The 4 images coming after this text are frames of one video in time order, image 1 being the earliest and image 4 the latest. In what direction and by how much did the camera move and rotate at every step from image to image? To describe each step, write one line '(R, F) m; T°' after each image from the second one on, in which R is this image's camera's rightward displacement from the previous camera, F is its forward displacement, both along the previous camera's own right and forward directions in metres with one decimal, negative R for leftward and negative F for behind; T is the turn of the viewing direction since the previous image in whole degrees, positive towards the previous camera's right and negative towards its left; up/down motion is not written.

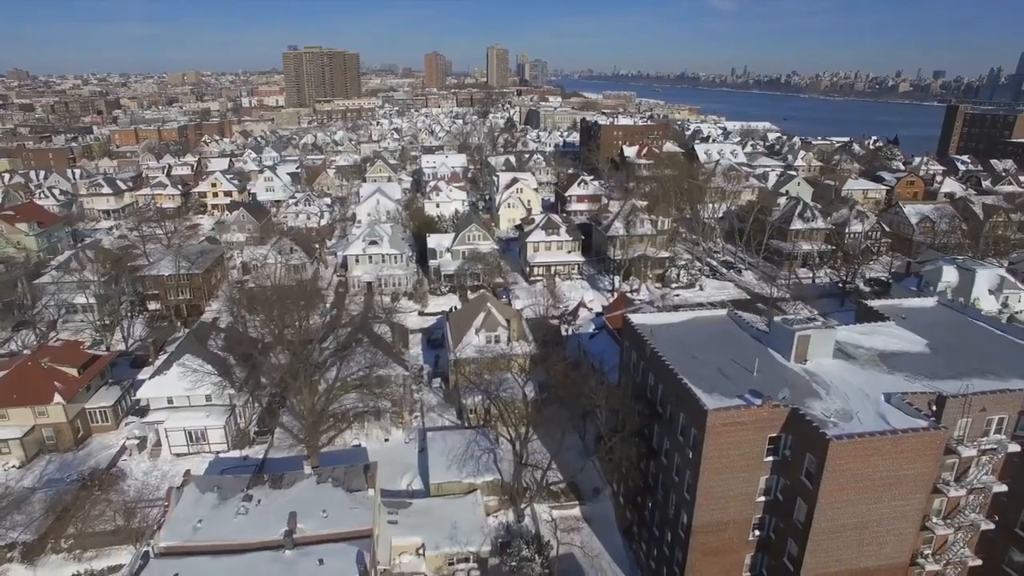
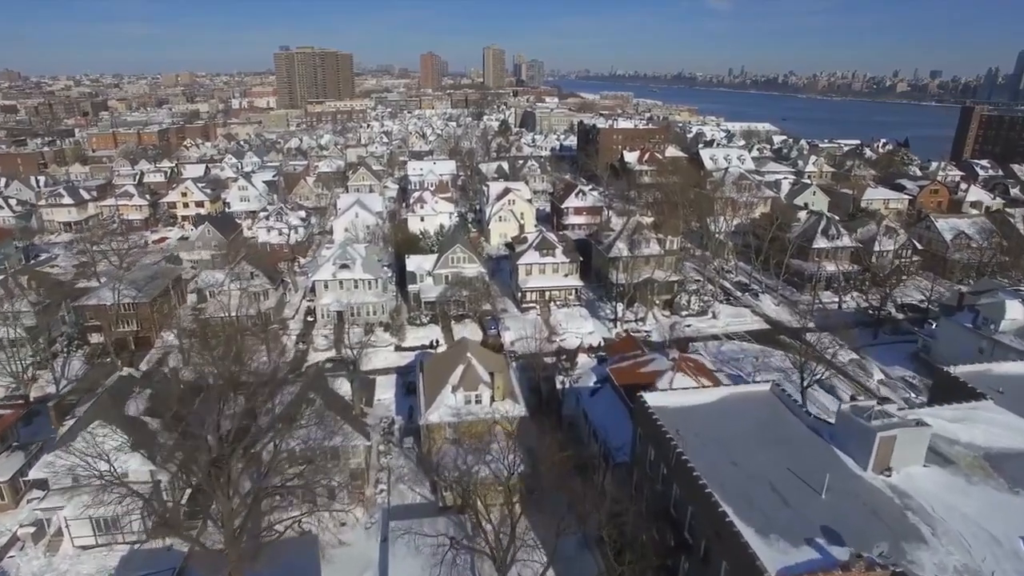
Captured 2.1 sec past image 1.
(+0.5, +4.8) m; 0°
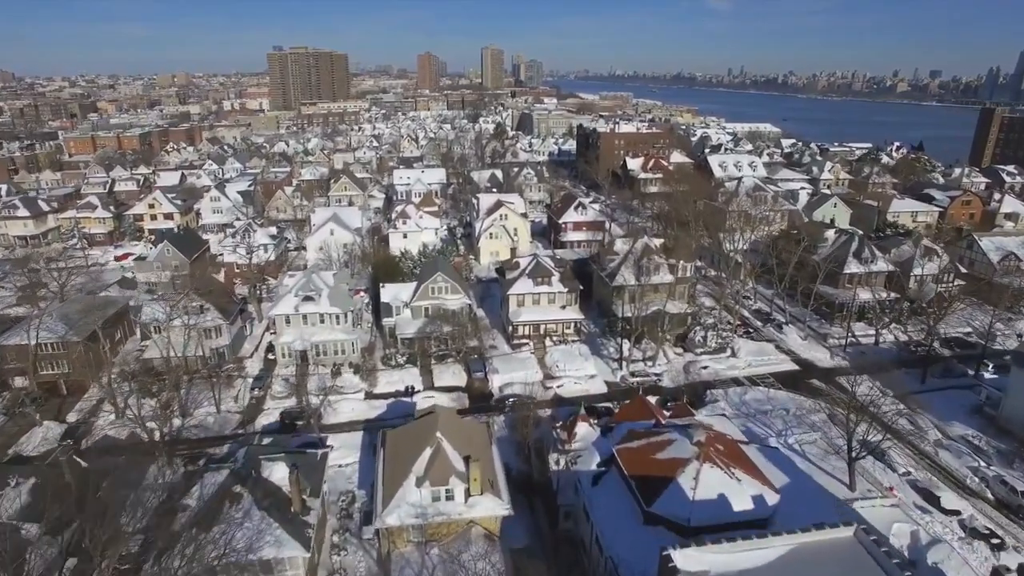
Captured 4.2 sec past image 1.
(+0.6, +4.9) m; 0°
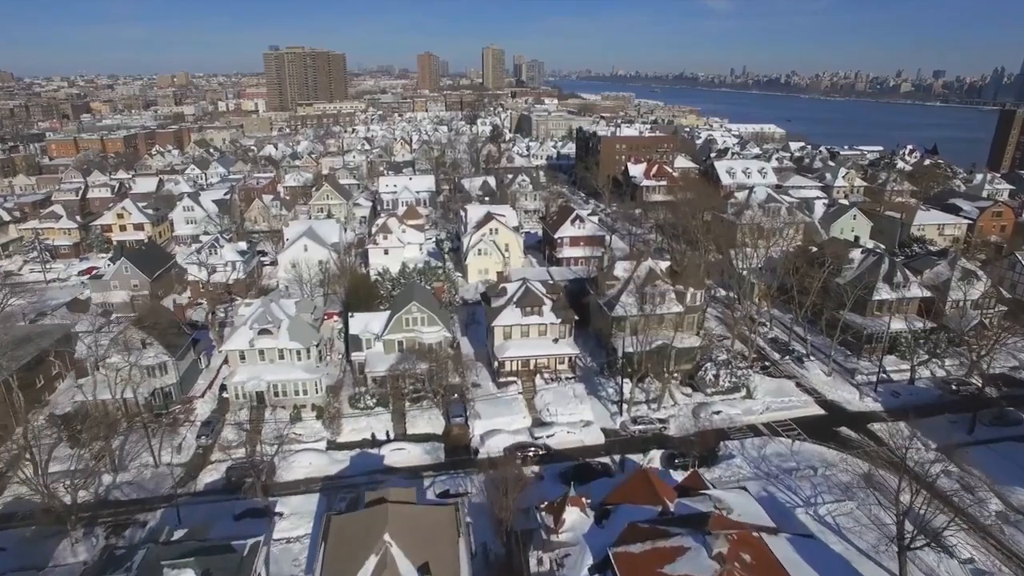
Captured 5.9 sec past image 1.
(+0.8, +4.0) m; 0°
